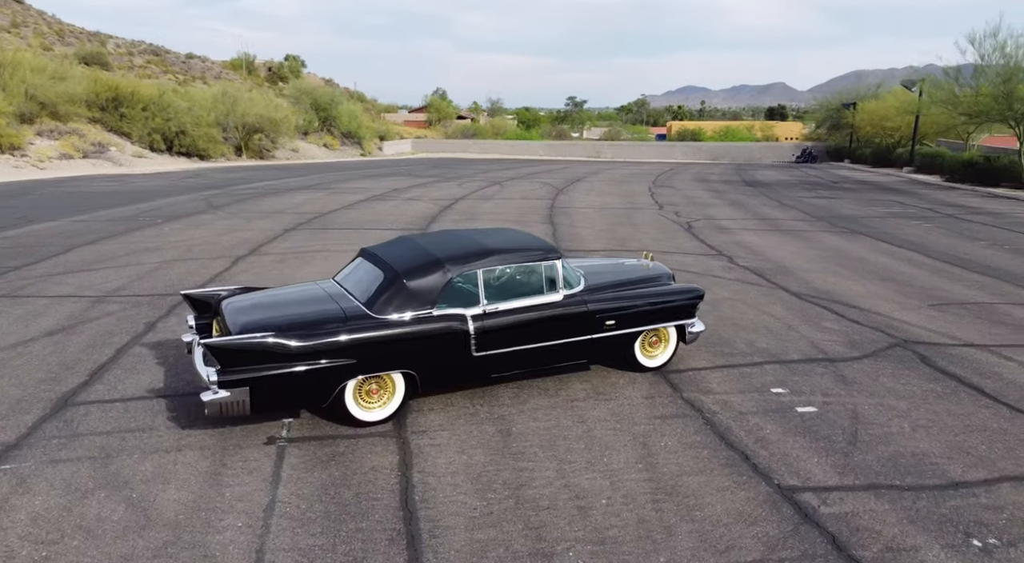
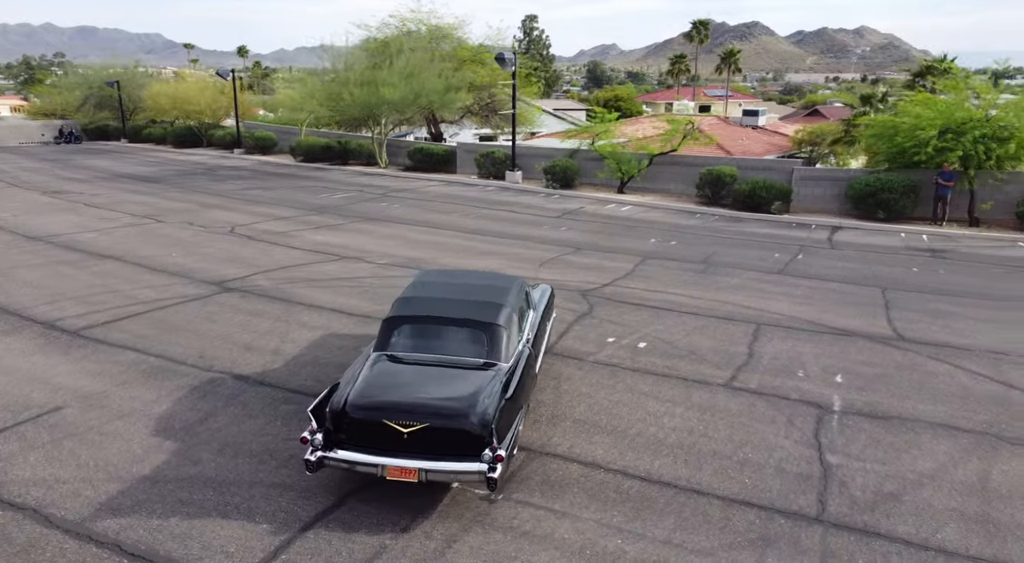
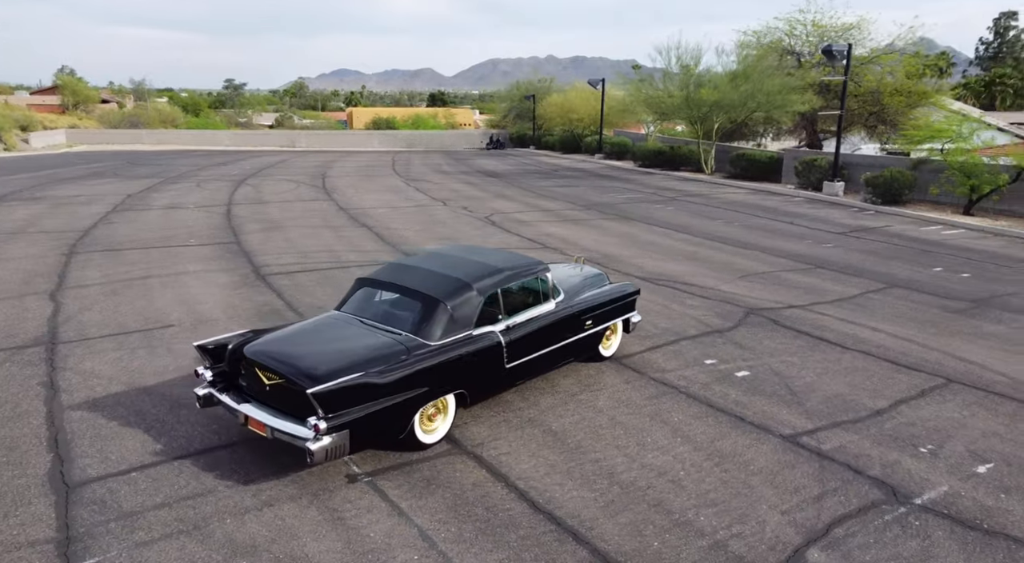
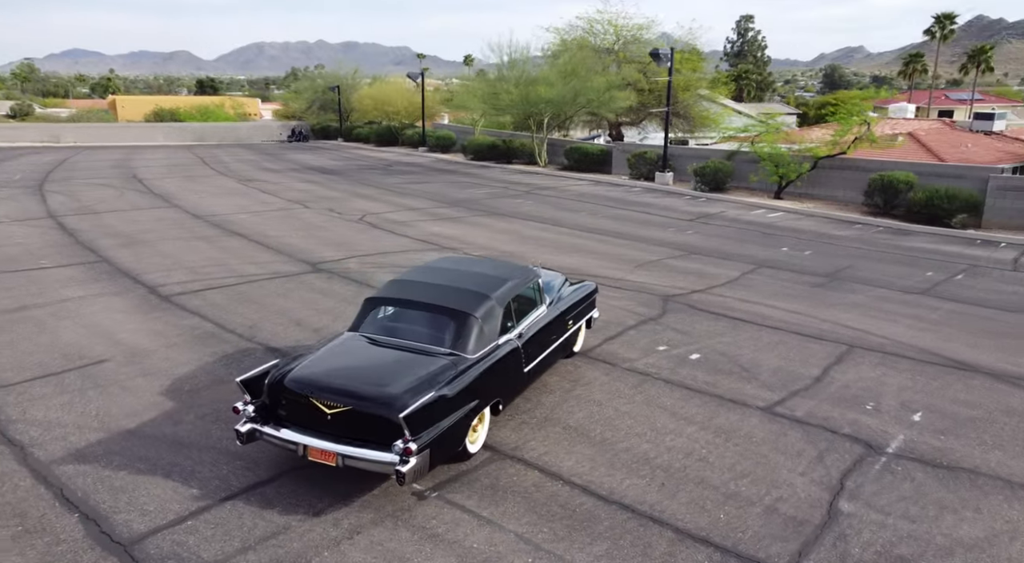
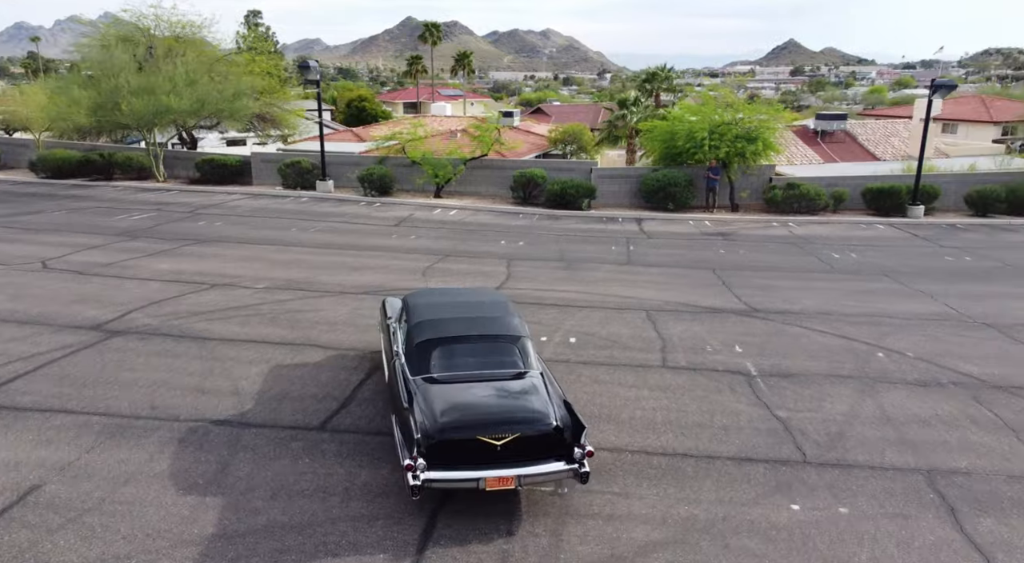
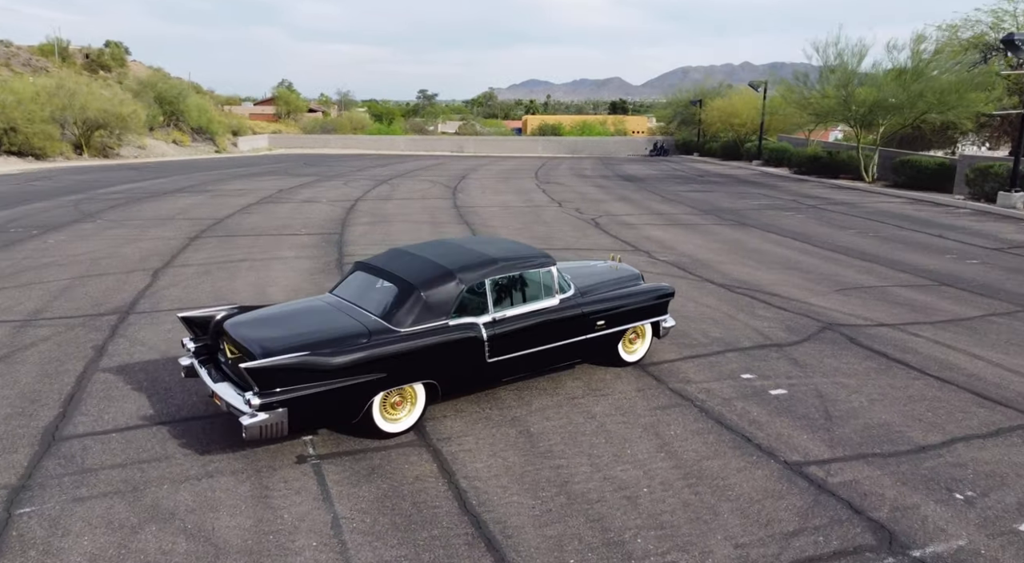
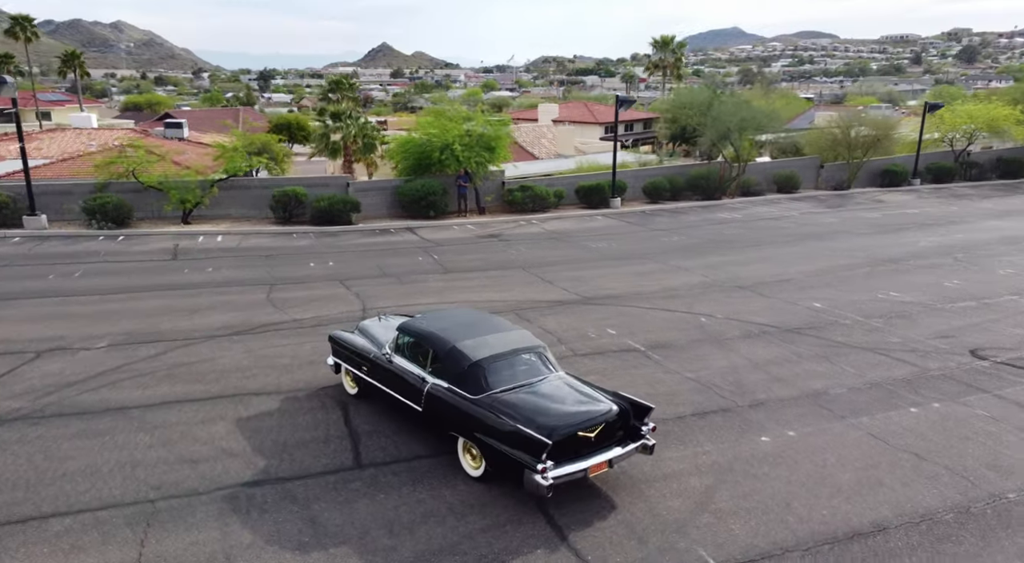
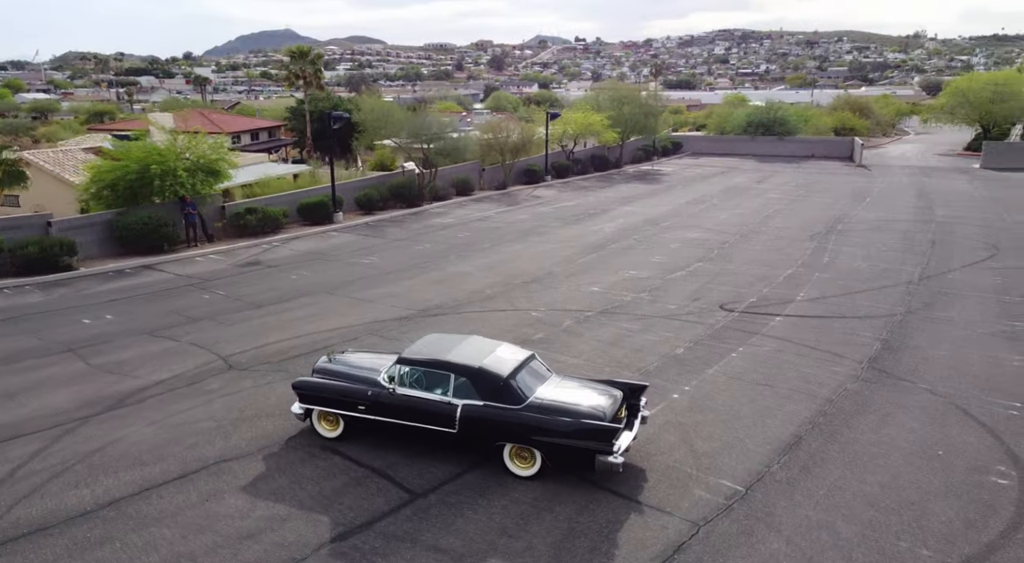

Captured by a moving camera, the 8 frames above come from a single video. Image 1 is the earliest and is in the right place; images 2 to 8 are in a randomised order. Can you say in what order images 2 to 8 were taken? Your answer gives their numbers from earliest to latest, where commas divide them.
6, 3, 4, 2, 5, 7, 8
